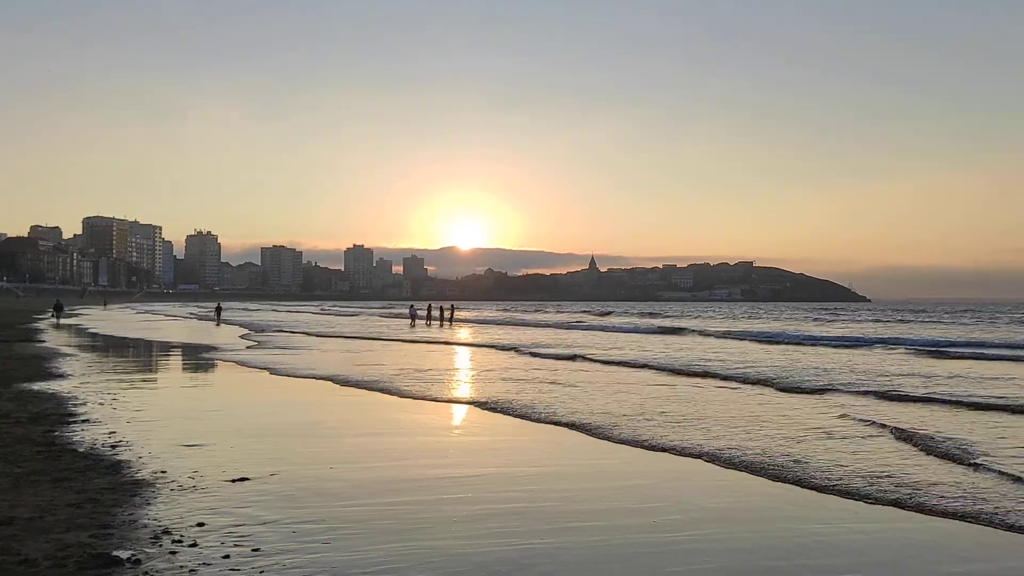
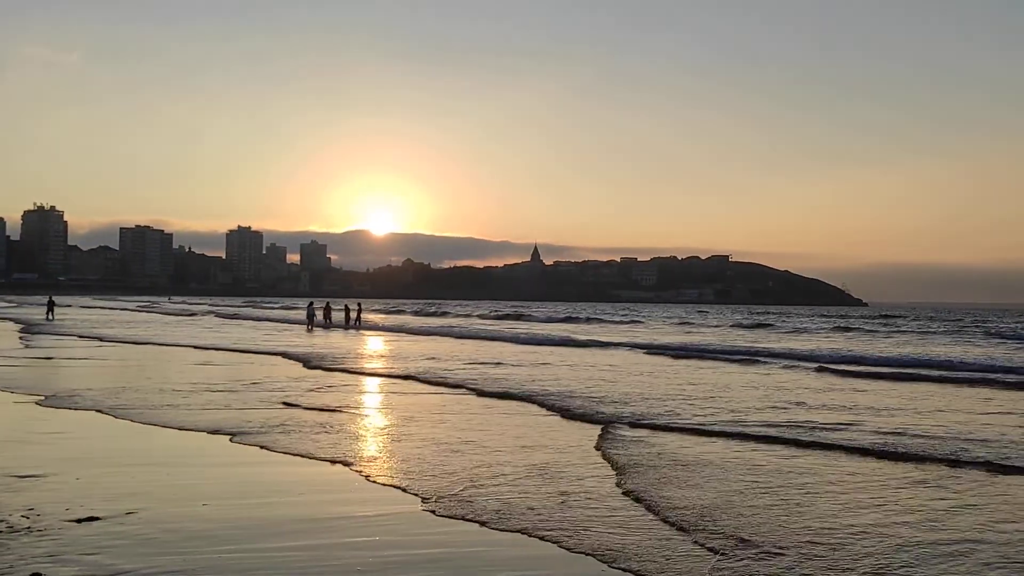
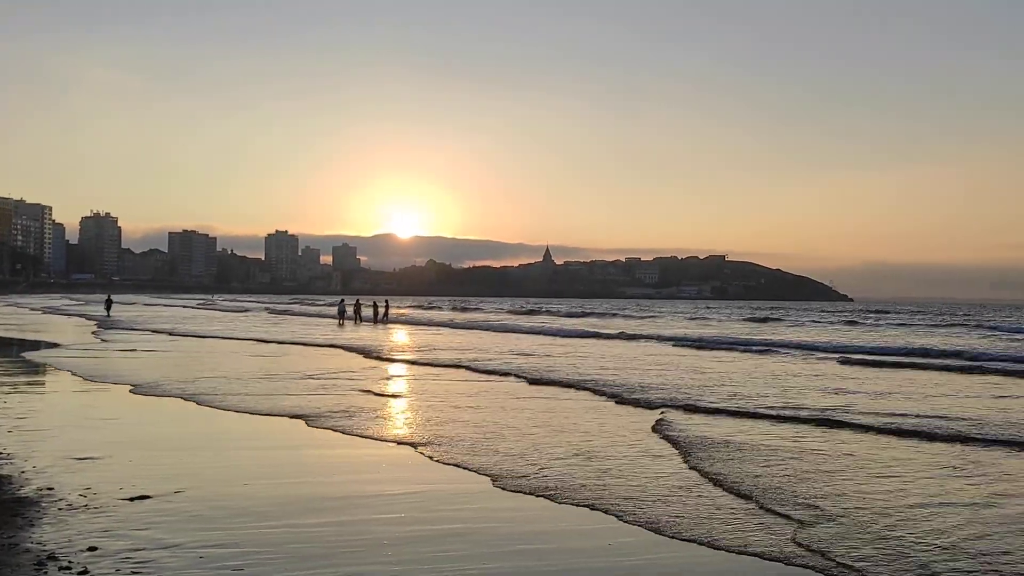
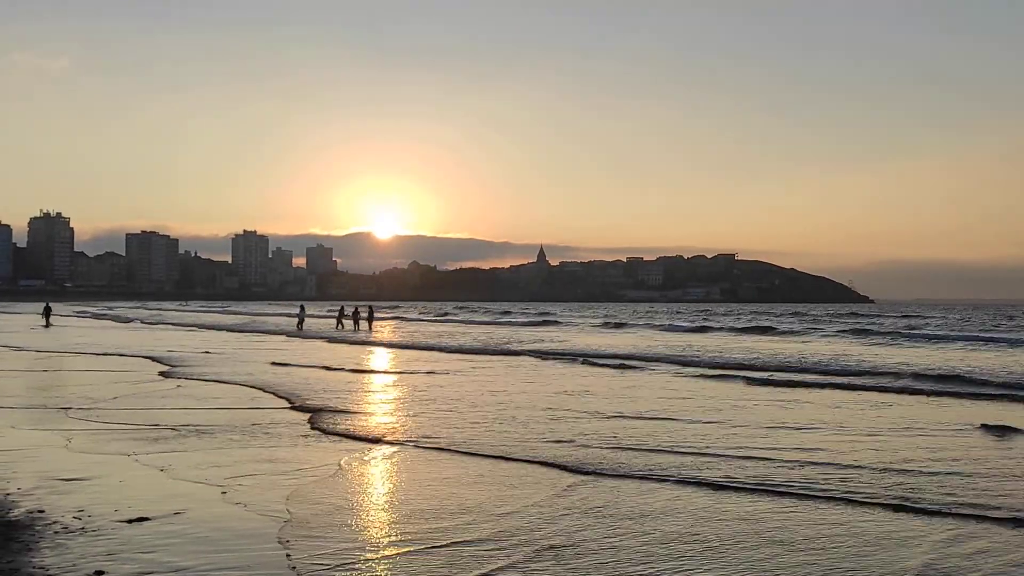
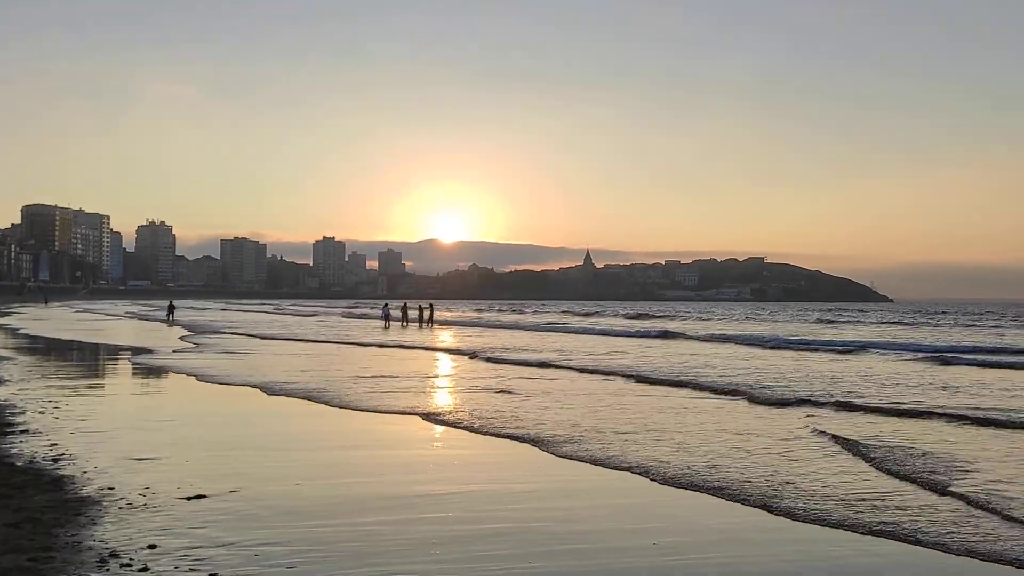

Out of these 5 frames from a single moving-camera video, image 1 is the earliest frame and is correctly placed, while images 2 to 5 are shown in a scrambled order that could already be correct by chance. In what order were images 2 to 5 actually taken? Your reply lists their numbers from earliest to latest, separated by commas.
5, 3, 2, 4
